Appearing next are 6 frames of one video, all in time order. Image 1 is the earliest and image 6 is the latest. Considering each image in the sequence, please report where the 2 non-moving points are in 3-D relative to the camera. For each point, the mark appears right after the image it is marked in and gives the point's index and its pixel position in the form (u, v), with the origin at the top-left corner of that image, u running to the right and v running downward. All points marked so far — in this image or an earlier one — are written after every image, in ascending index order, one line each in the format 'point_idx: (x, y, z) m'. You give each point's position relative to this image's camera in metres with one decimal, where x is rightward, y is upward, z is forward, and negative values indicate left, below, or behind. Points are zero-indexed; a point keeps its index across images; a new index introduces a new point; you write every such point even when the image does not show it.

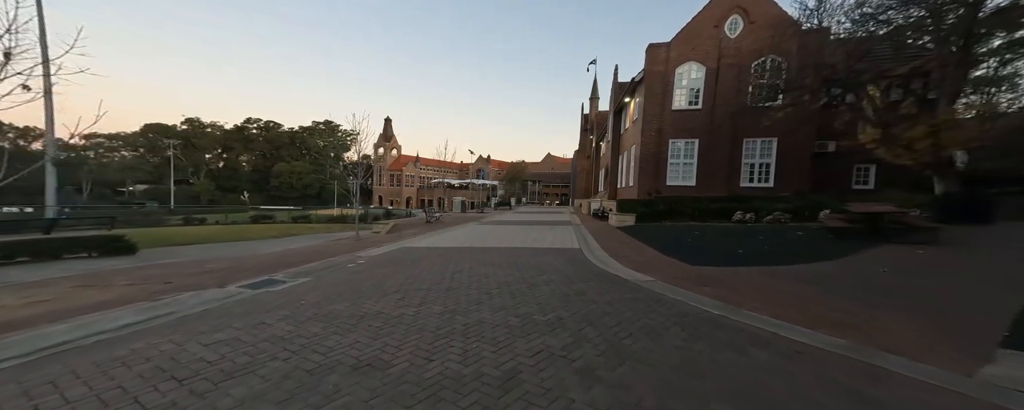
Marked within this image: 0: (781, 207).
0: (+11.9, -0.1, +13.8) m
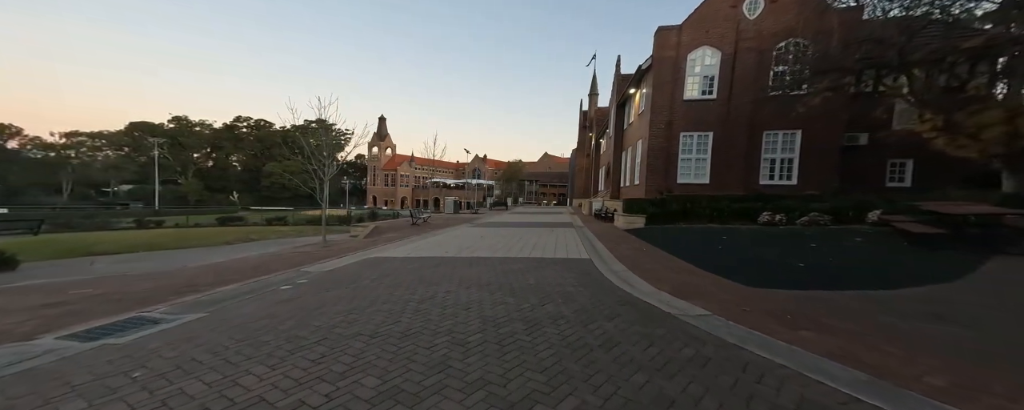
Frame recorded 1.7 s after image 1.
0: (+11.7, -0.1, +12.0) m
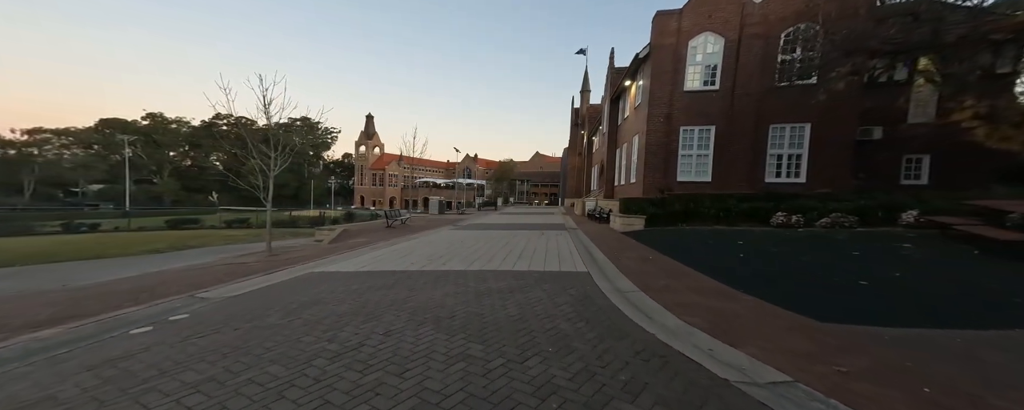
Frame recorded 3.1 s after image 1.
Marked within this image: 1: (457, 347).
0: (+11.2, -0.1, +10.7) m
1: (-0.6, -1.5, +3.2) m
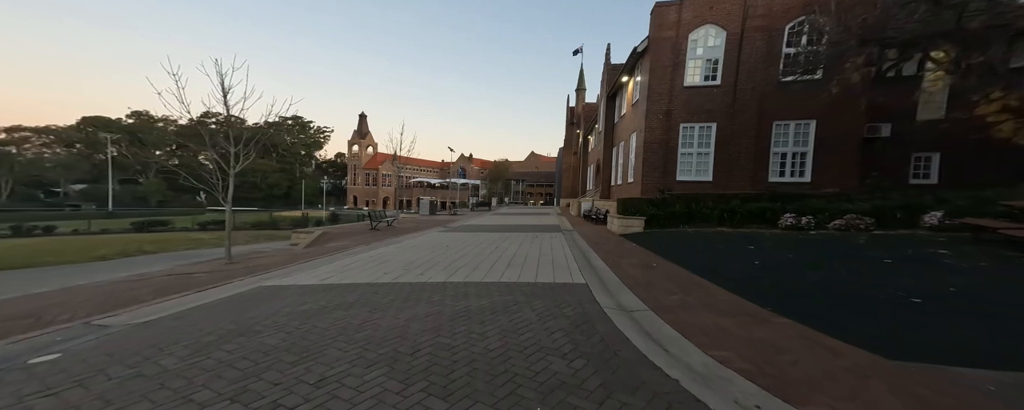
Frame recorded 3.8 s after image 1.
0: (+10.9, -0.1, +10.1) m
1: (-0.8, -1.5, +2.4) m
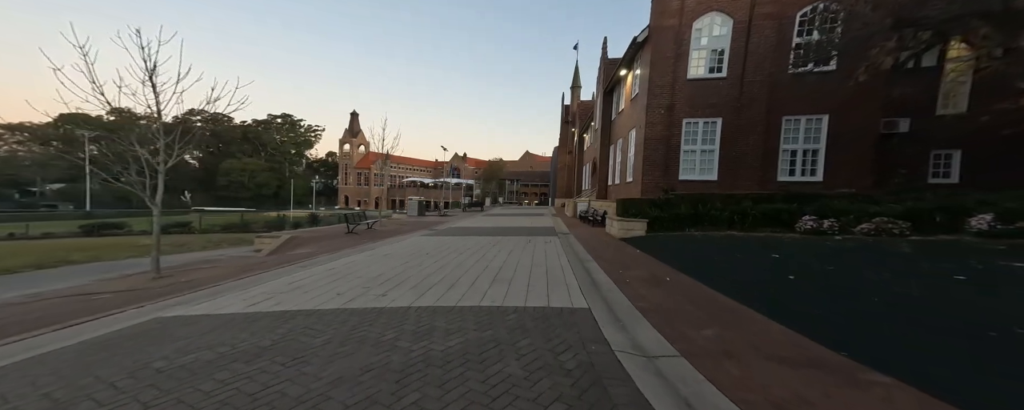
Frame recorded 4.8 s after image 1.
0: (+10.5, -0.1, +9.0) m
1: (-0.9, -1.5, +1.2) m
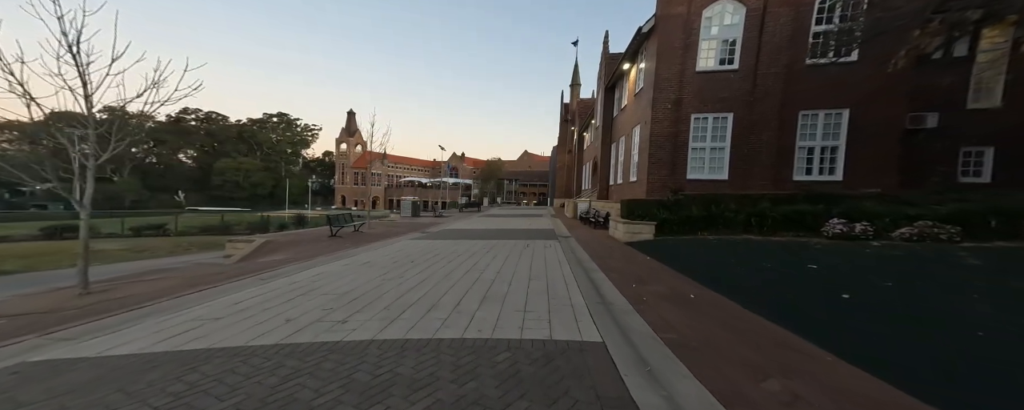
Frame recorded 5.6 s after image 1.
0: (+10.4, -0.2, +8.1) m
1: (-1.0, -1.6, +0.2) m
